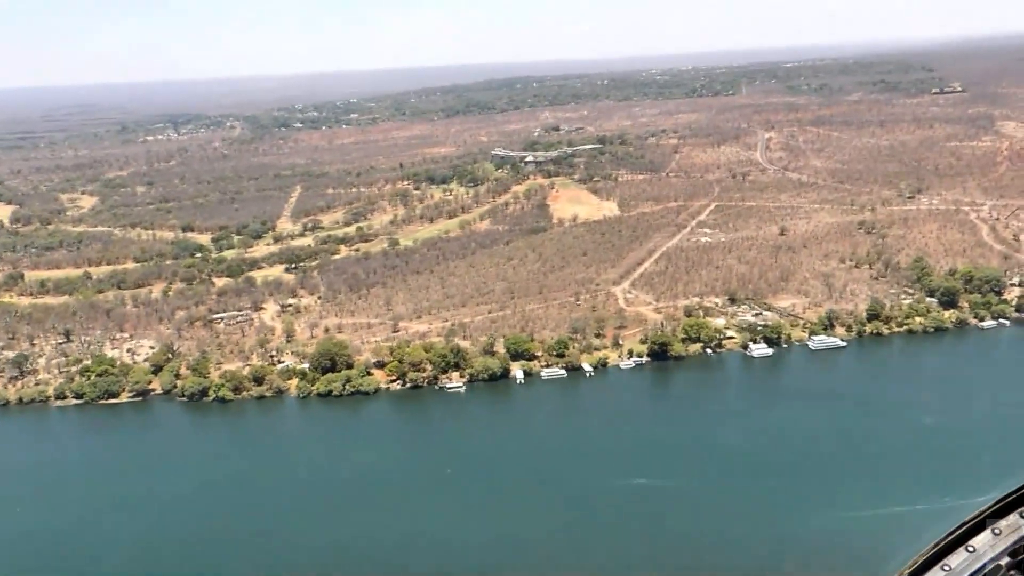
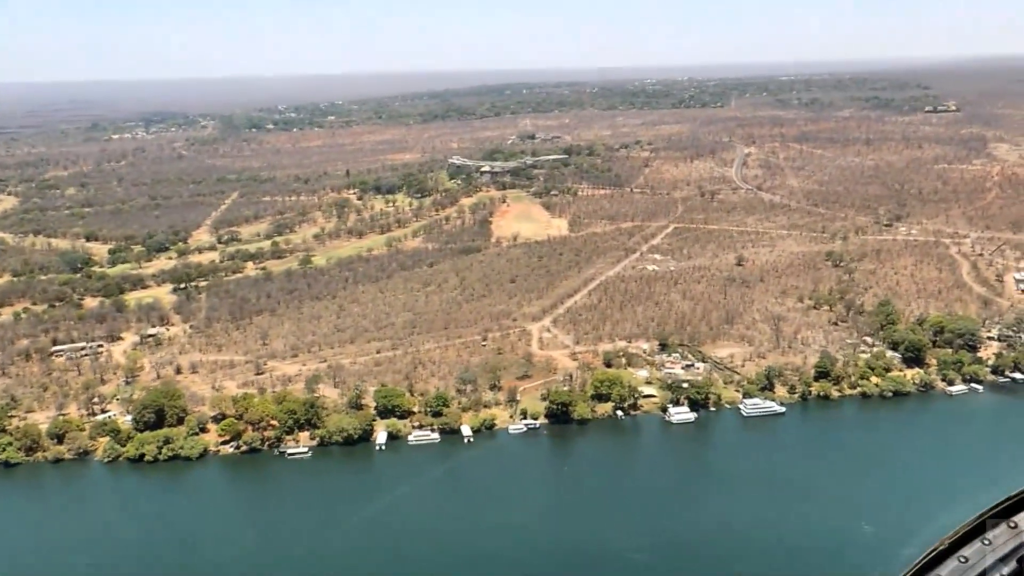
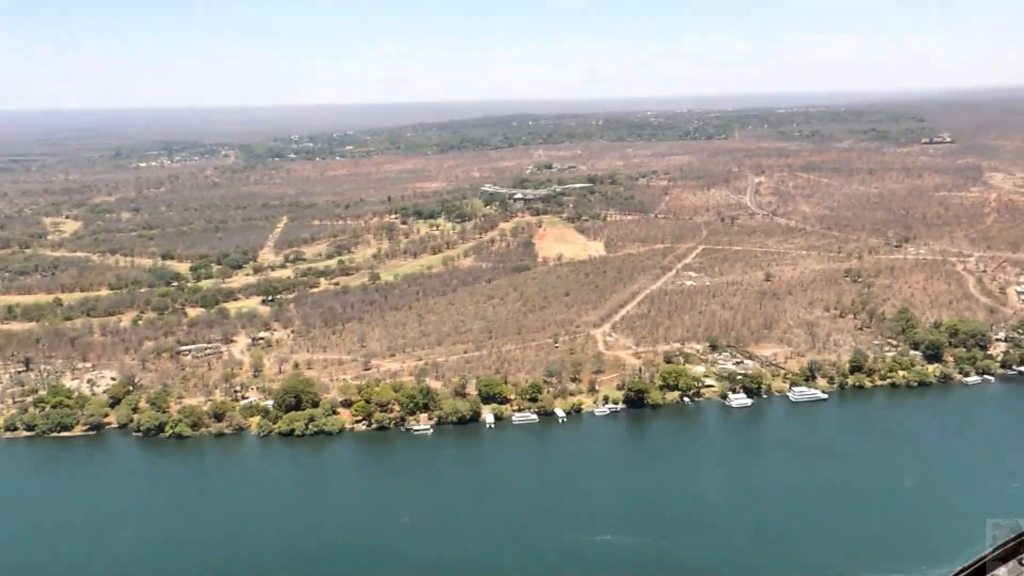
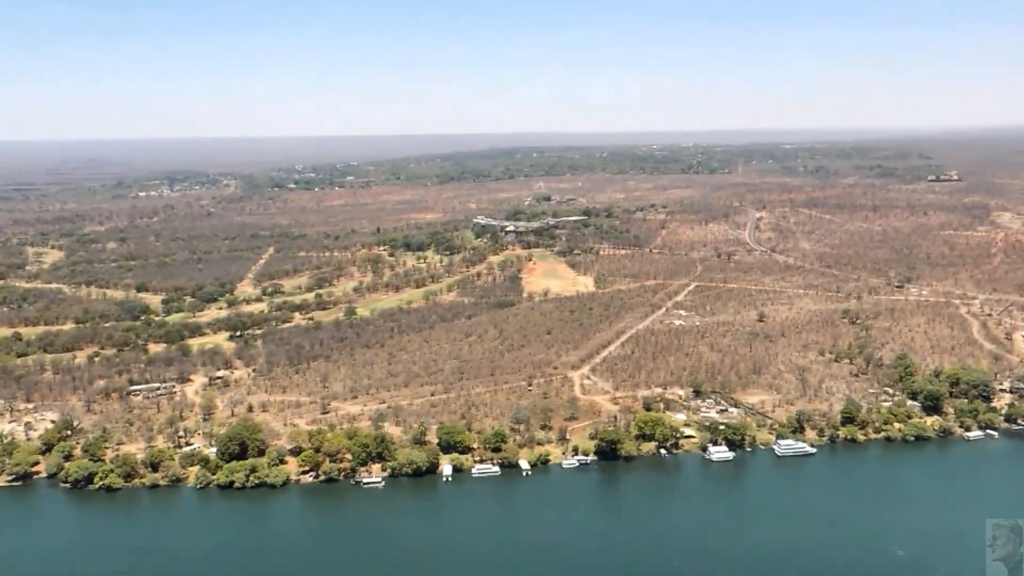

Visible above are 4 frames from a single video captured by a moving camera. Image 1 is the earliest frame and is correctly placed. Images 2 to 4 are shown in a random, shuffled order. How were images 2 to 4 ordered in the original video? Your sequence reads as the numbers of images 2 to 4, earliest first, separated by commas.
3, 4, 2
